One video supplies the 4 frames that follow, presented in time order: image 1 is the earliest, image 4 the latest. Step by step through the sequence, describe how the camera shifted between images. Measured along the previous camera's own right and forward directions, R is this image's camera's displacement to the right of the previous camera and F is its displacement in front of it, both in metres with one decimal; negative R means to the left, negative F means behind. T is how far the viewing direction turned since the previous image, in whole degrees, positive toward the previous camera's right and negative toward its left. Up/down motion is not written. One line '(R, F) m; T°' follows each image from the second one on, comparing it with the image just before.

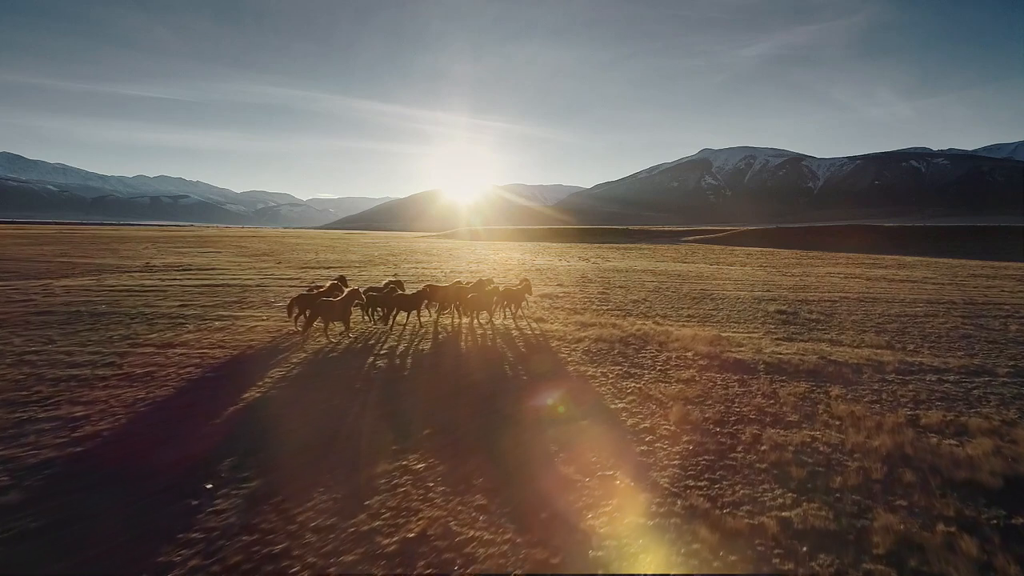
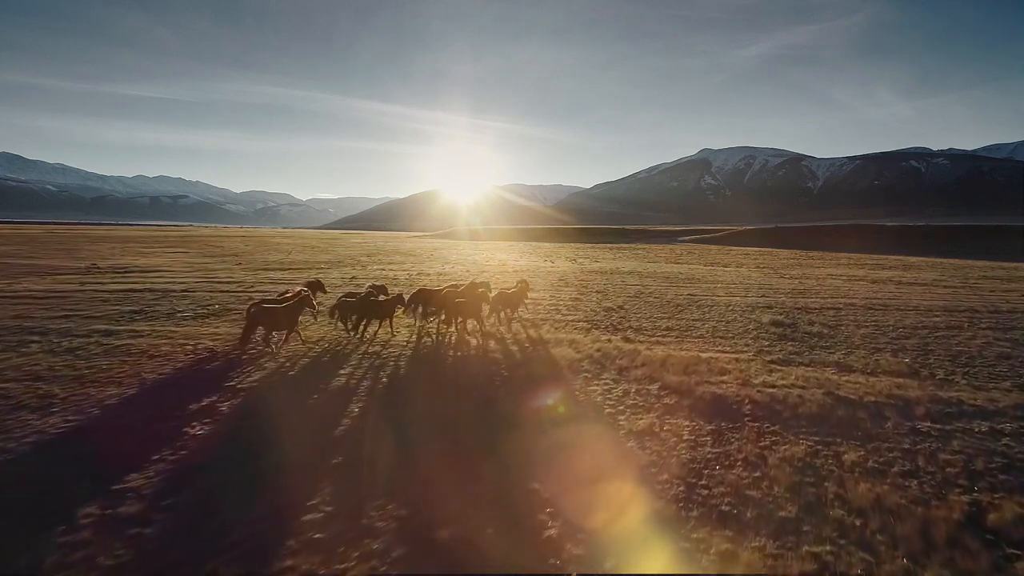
(+0.7, +1.1) m; 0°
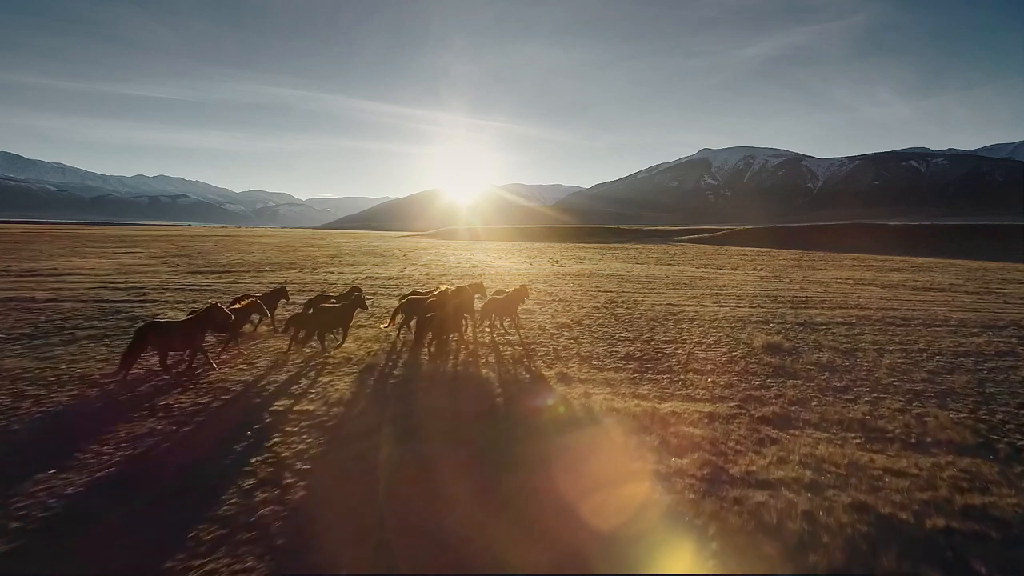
(+0.9, +1.5) m; 0°
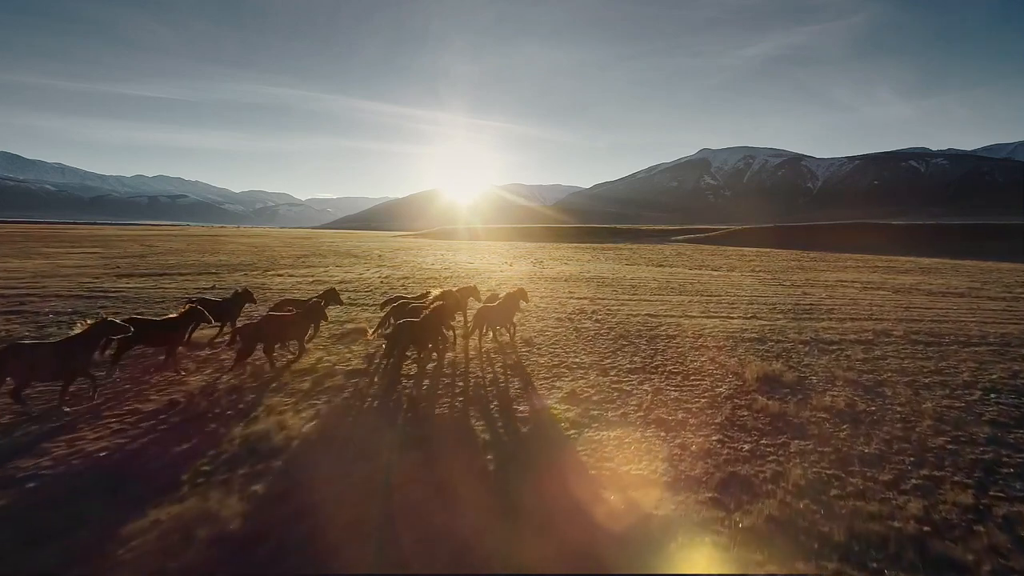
(+0.7, +1.2) m; 0°
